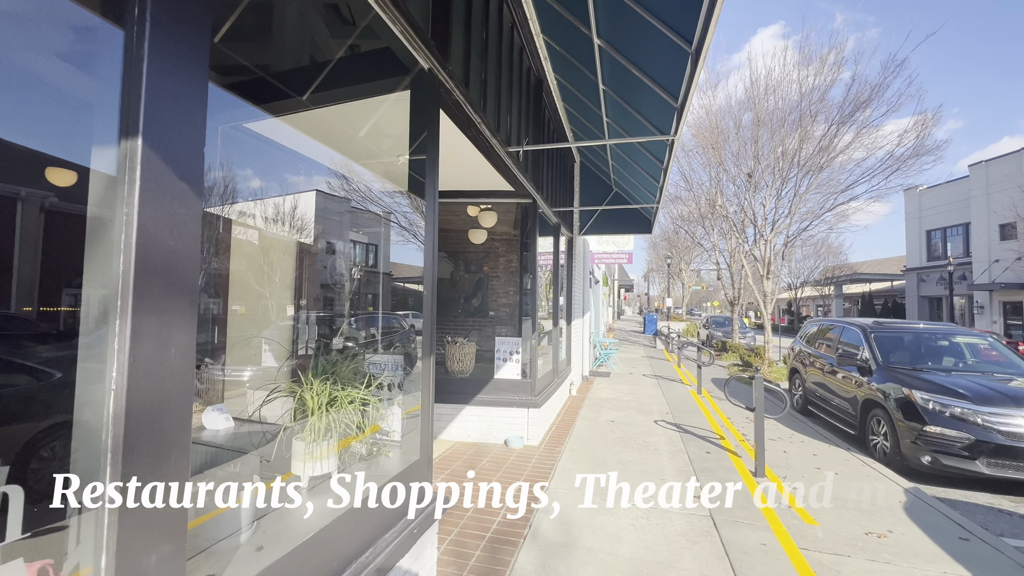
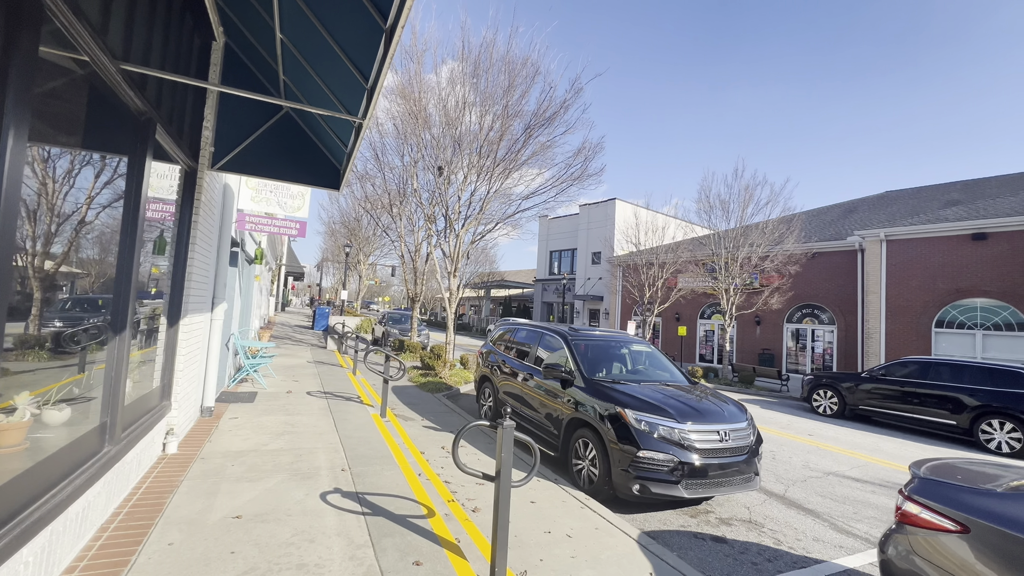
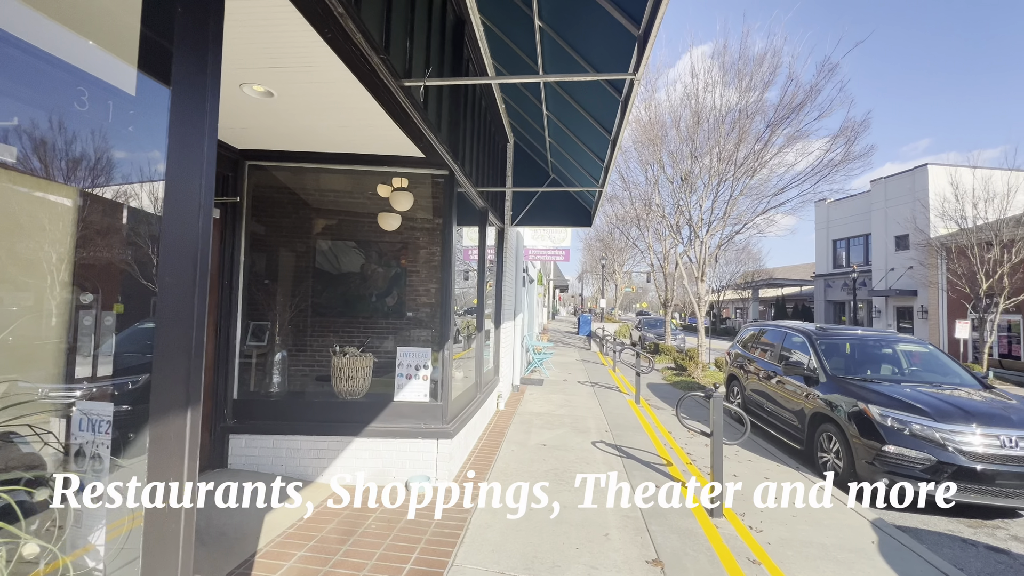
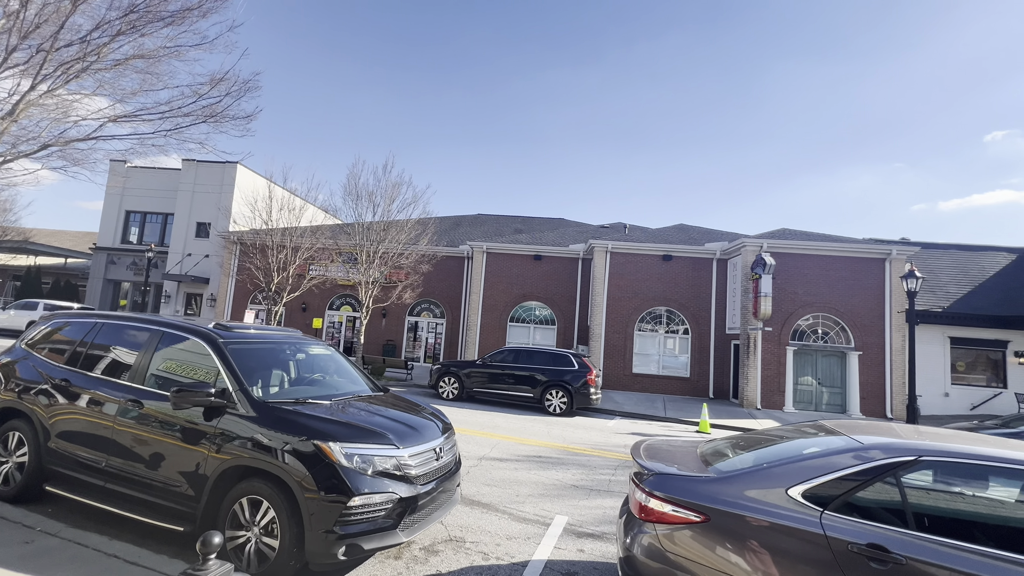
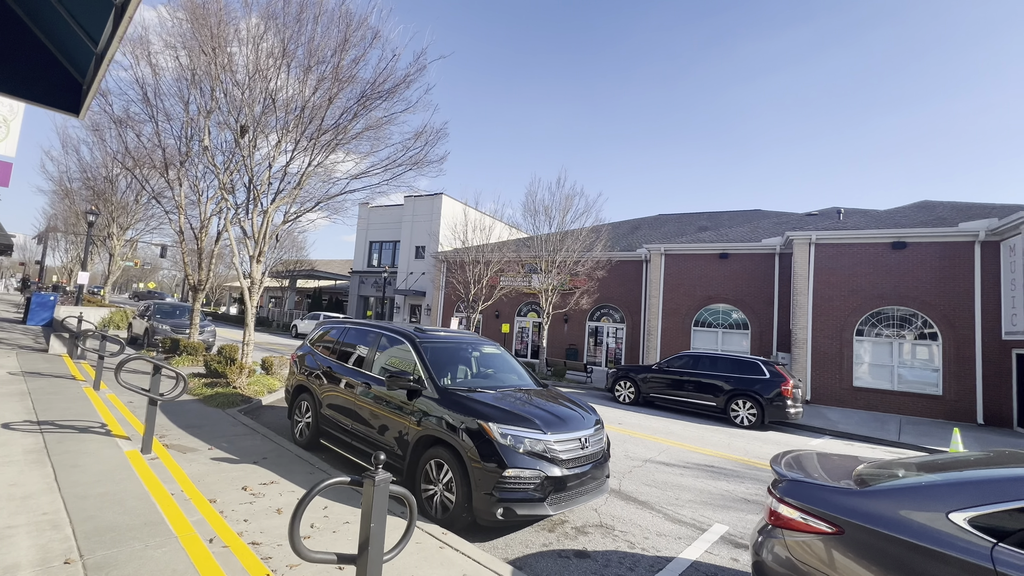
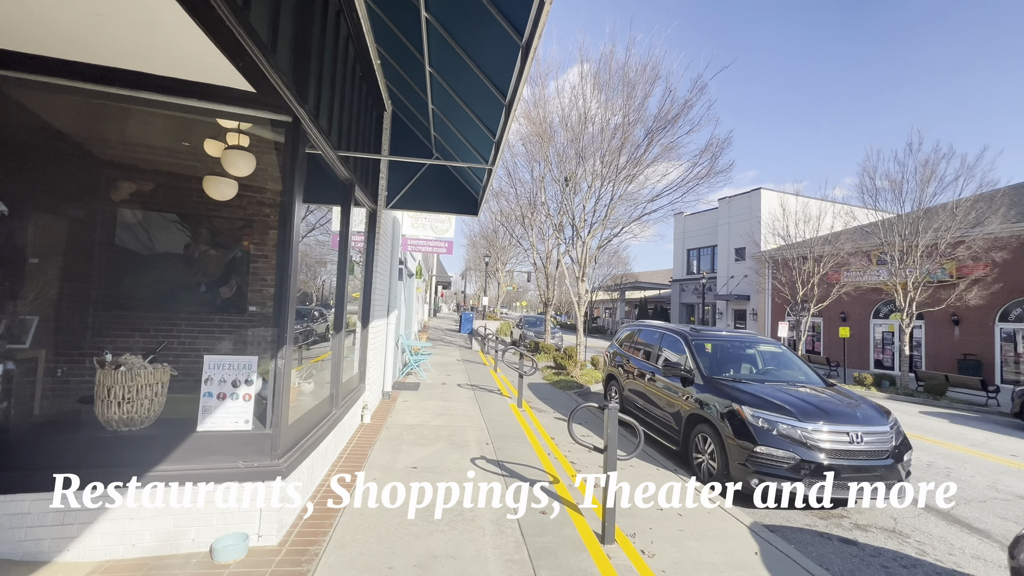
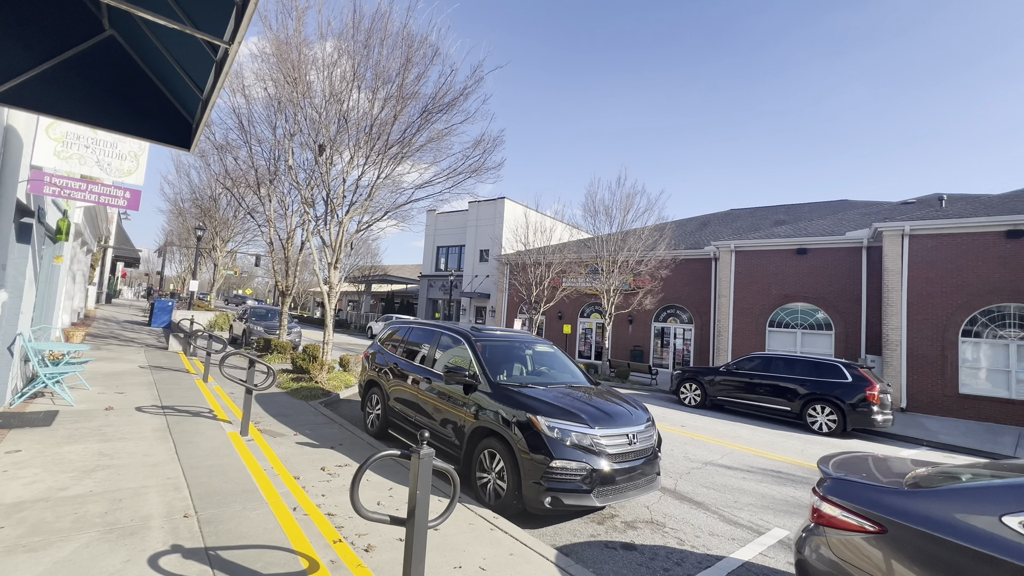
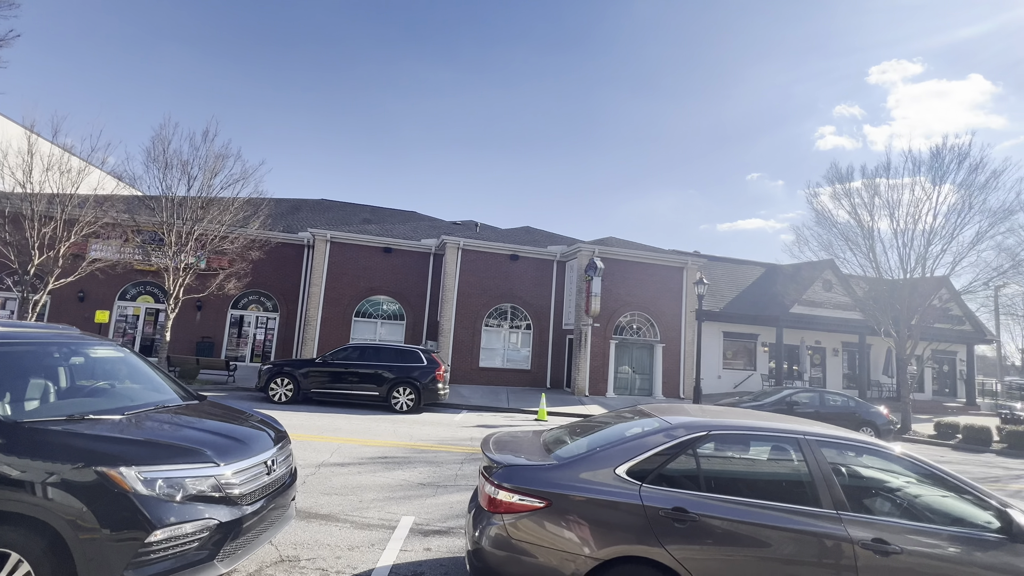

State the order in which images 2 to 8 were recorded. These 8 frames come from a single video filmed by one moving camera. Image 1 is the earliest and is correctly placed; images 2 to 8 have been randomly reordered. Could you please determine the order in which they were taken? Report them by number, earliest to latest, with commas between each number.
3, 6, 2, 7, 5, 4, 8
